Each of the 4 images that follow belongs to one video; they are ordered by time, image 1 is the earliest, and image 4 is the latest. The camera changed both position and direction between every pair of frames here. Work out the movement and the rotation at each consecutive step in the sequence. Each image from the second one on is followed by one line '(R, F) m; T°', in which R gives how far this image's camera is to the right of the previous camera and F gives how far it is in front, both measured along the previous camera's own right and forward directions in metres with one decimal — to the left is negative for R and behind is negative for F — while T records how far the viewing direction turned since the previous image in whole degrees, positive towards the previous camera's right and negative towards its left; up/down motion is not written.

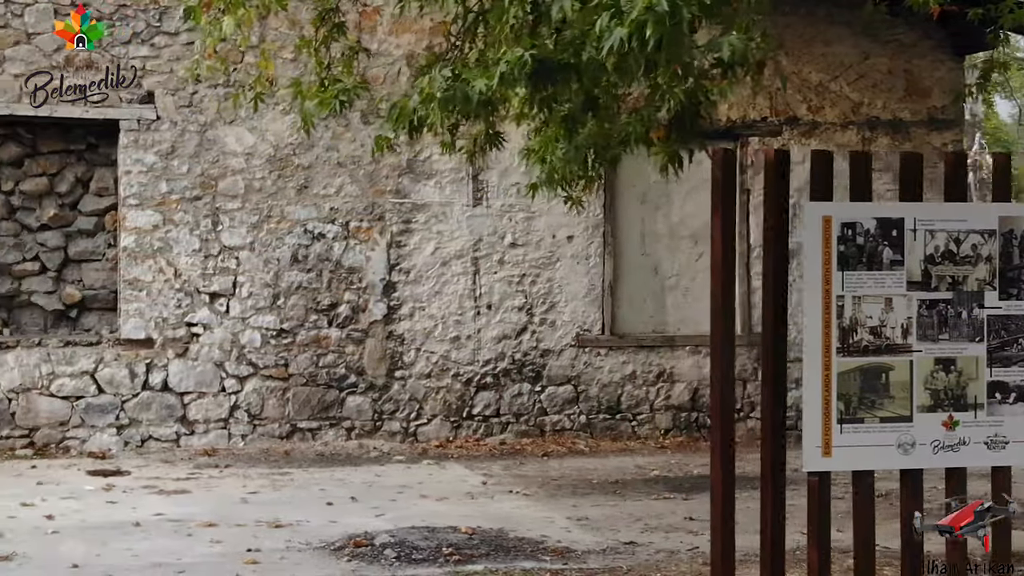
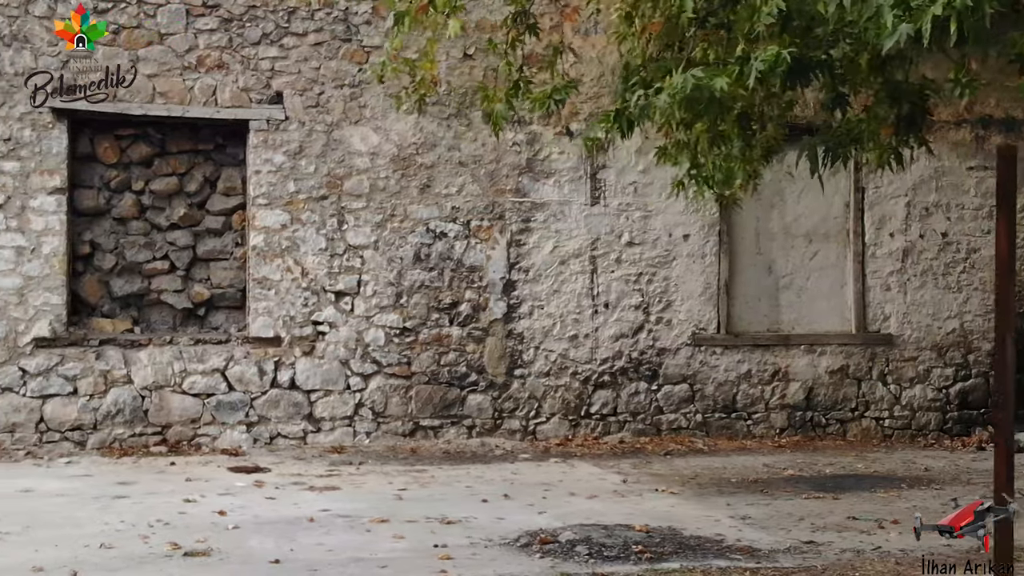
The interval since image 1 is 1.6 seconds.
(-0.6, 0.0) m; -1°
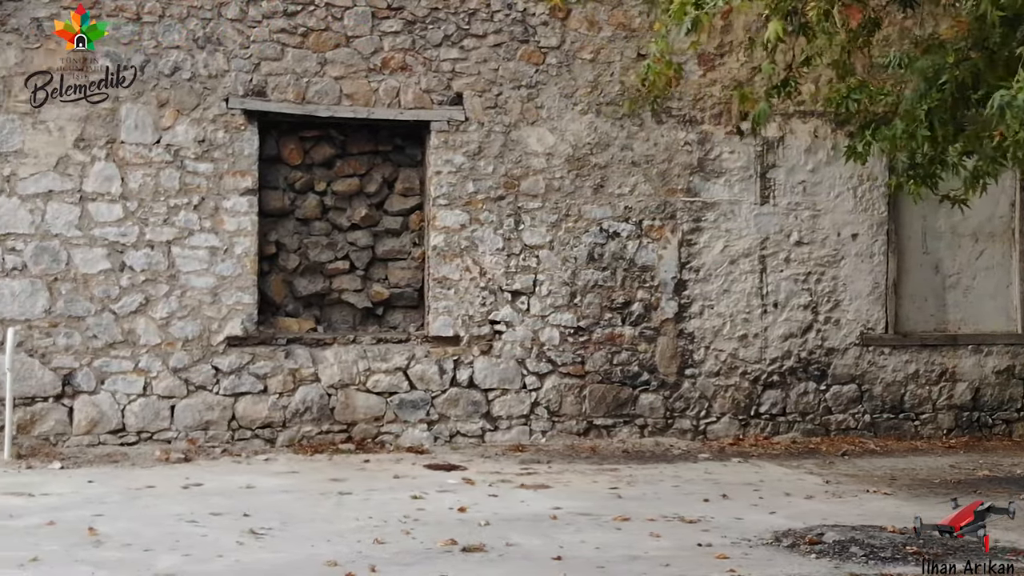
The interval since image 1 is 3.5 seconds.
(-0.9, 0.0) m; -2°
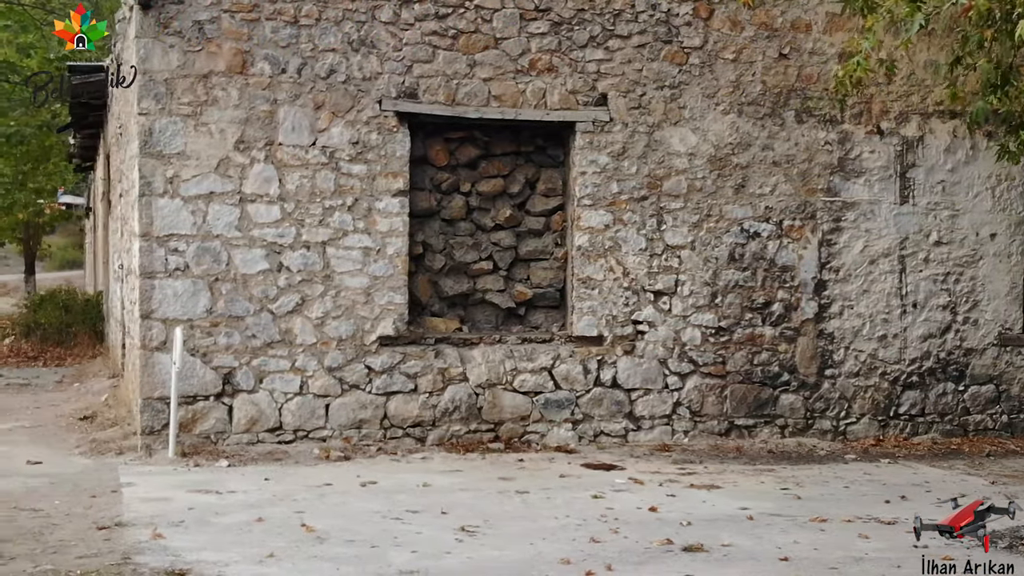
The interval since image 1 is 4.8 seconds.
(-0.8, 0.0) m; -2°
